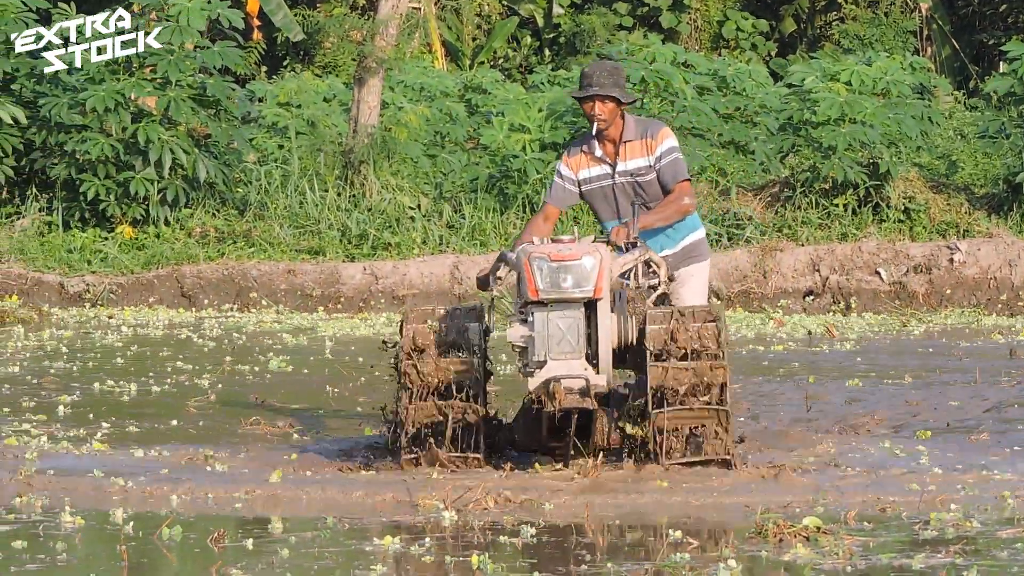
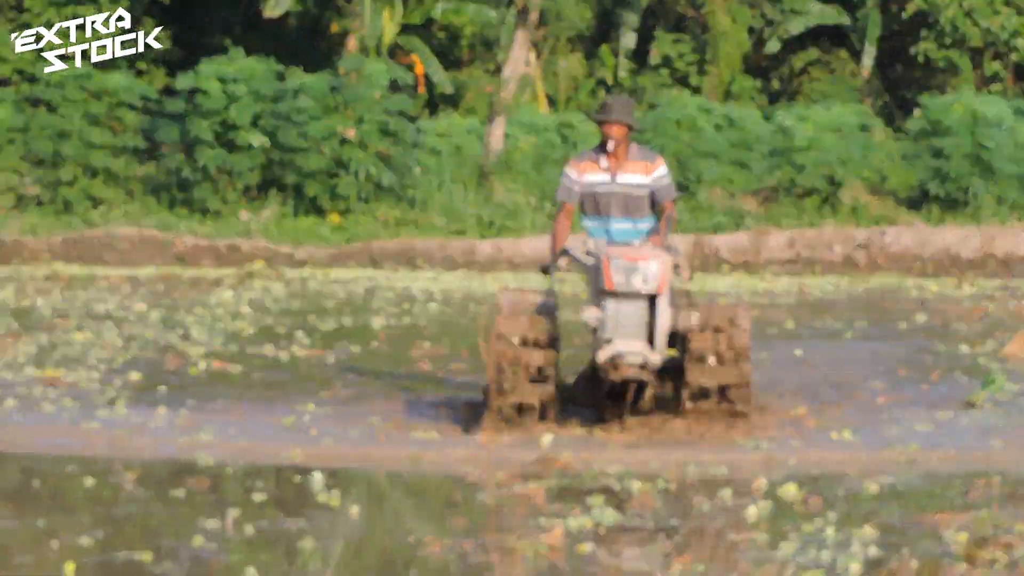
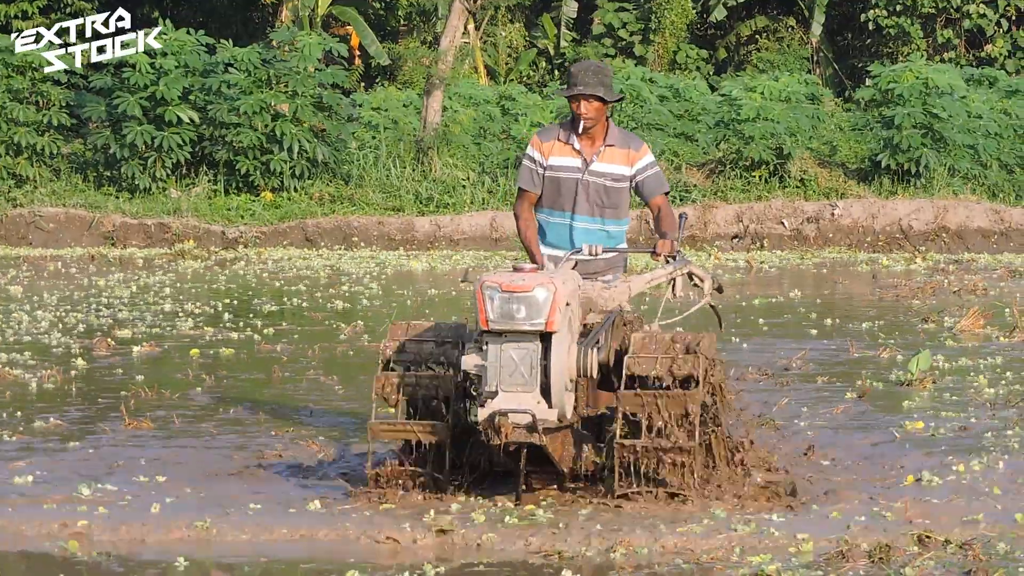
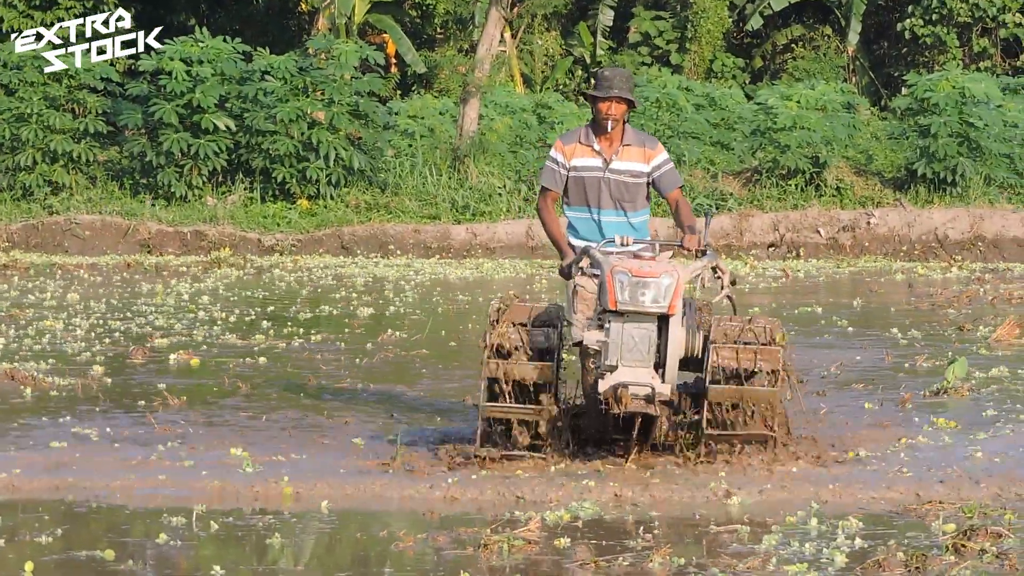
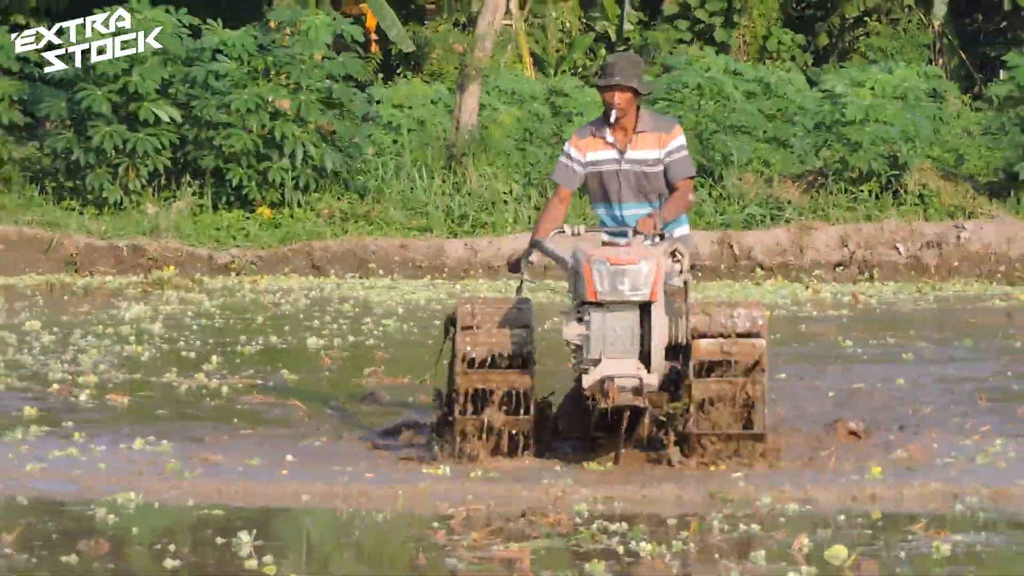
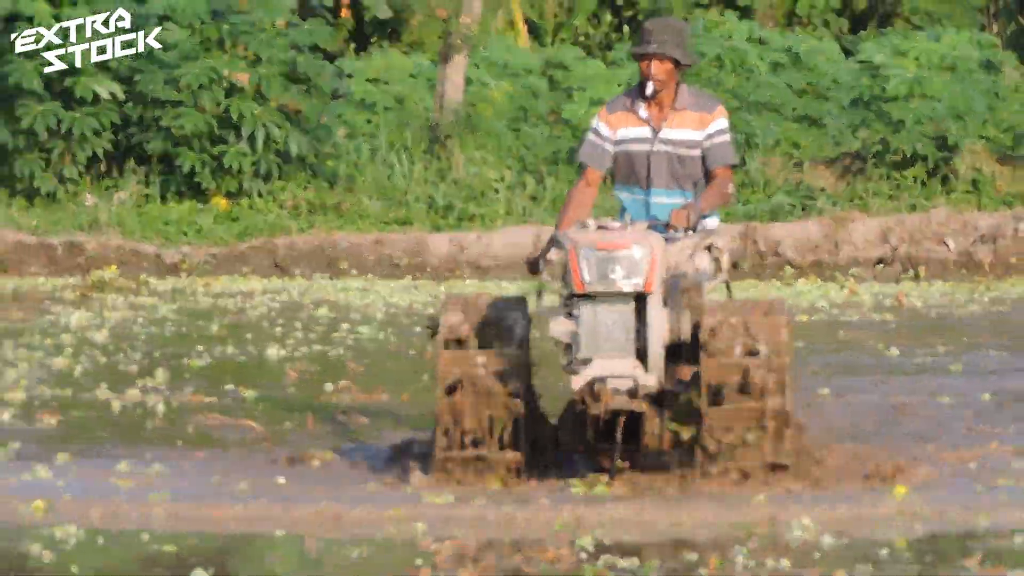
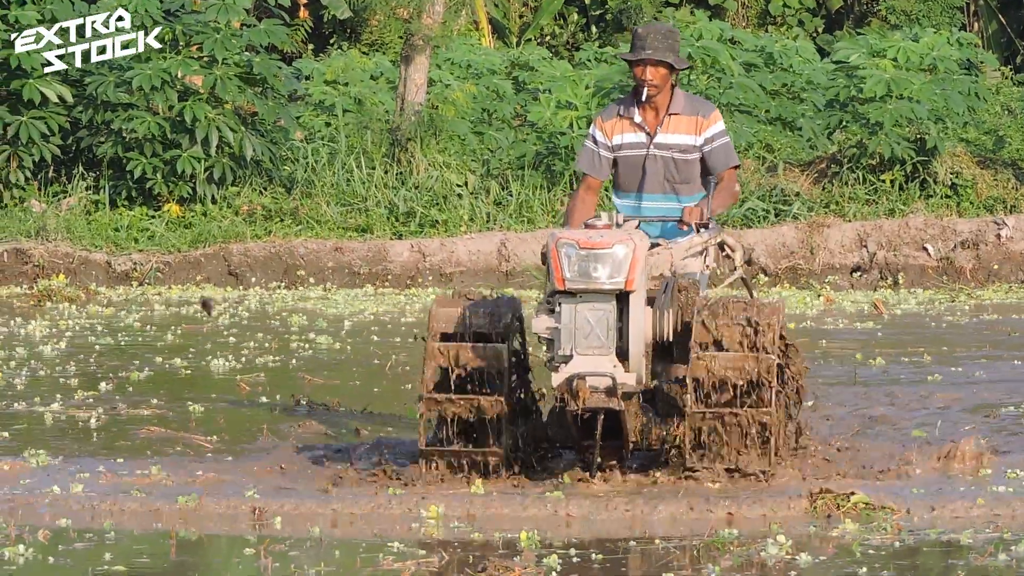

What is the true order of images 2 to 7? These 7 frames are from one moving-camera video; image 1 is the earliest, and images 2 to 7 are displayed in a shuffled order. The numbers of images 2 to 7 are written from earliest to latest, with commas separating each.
7, 6, 5, 2, 4, 3
